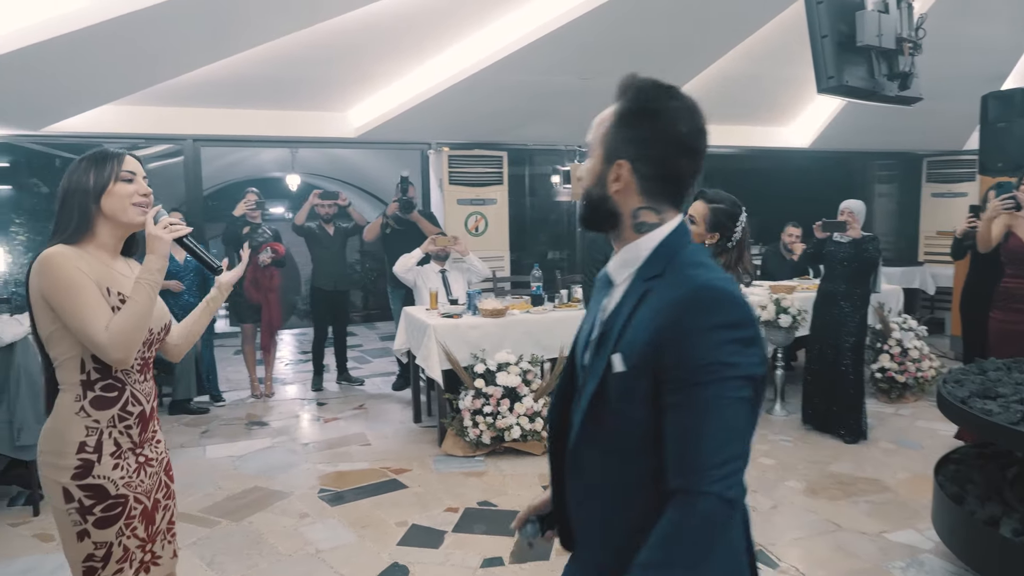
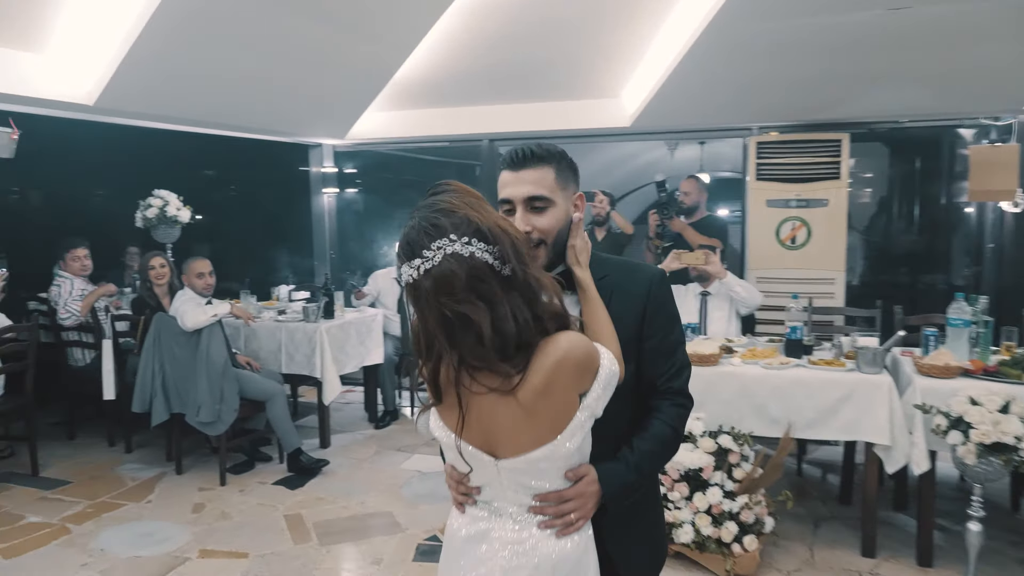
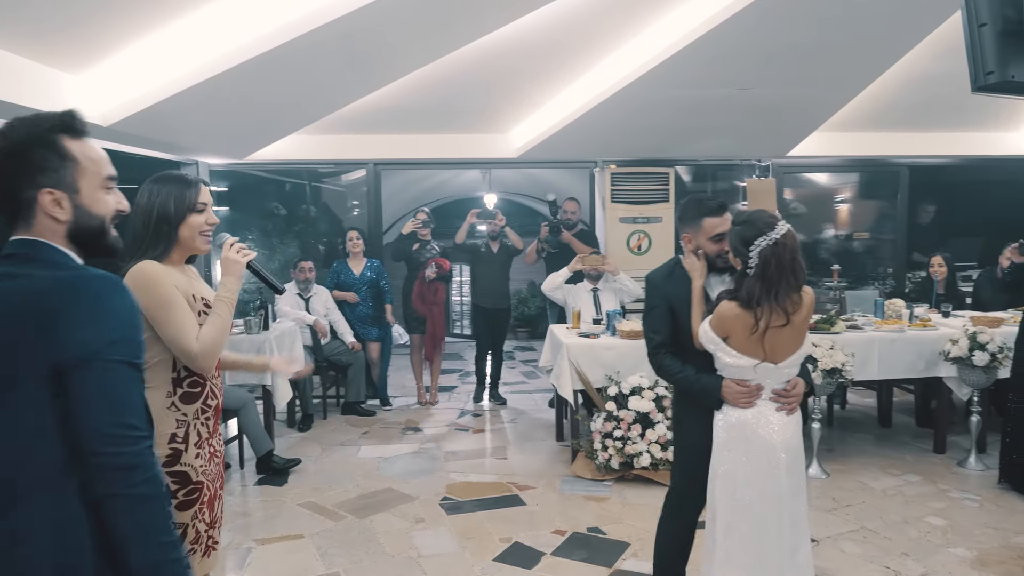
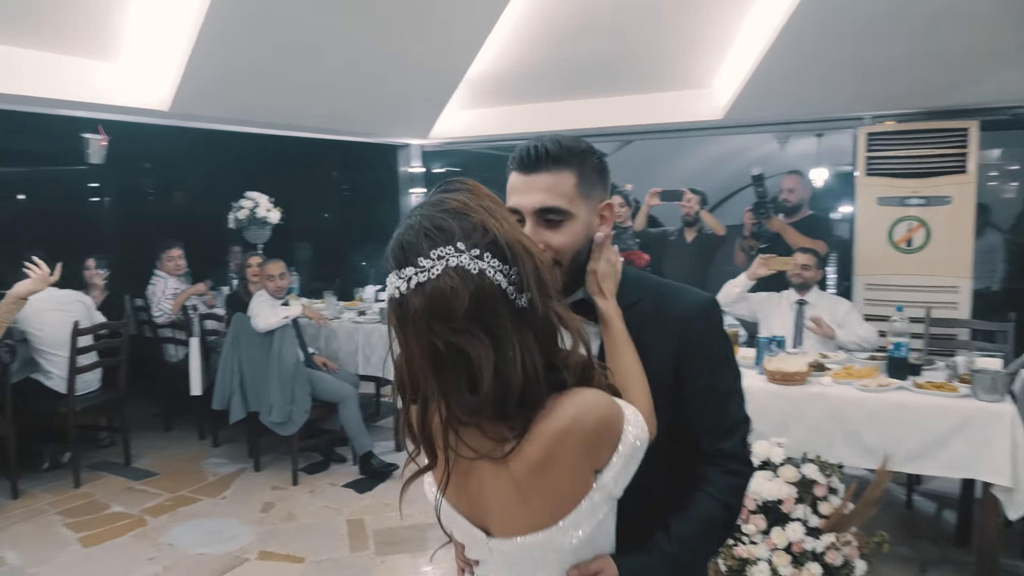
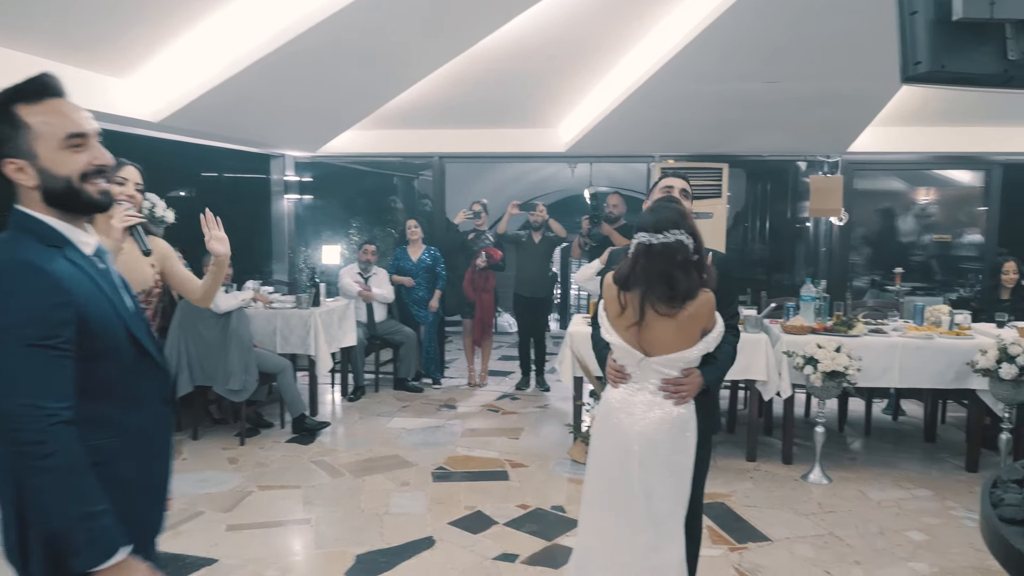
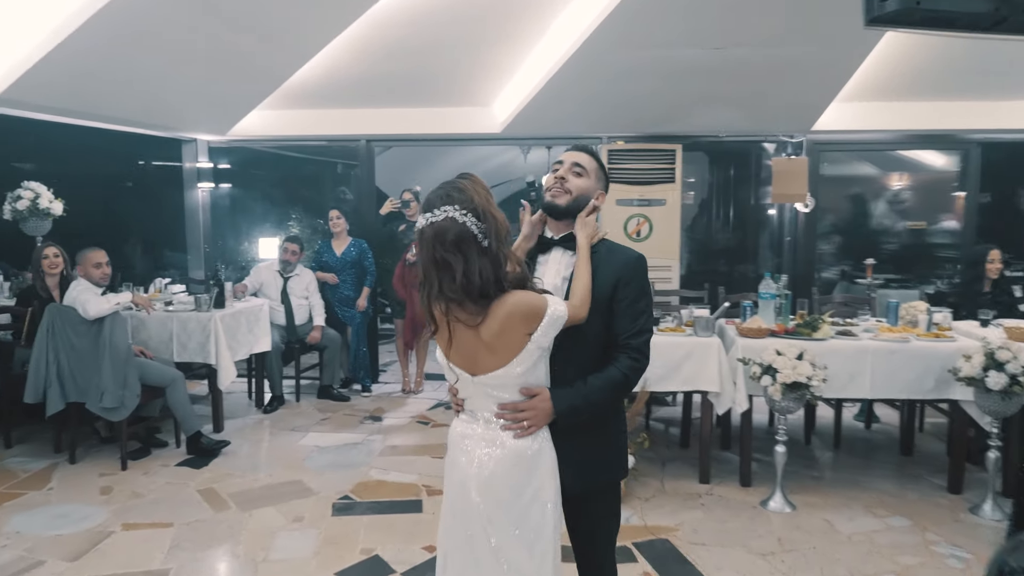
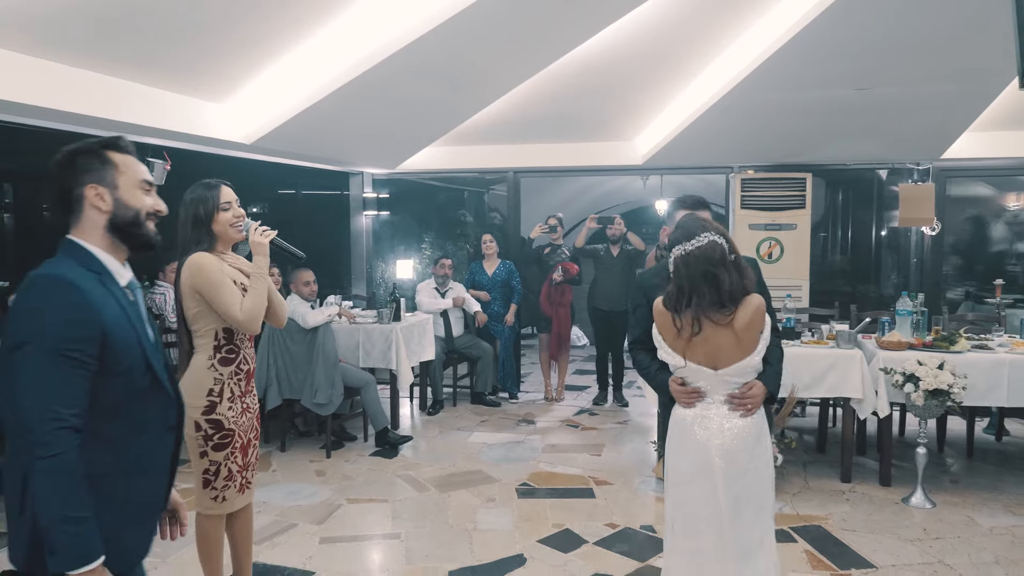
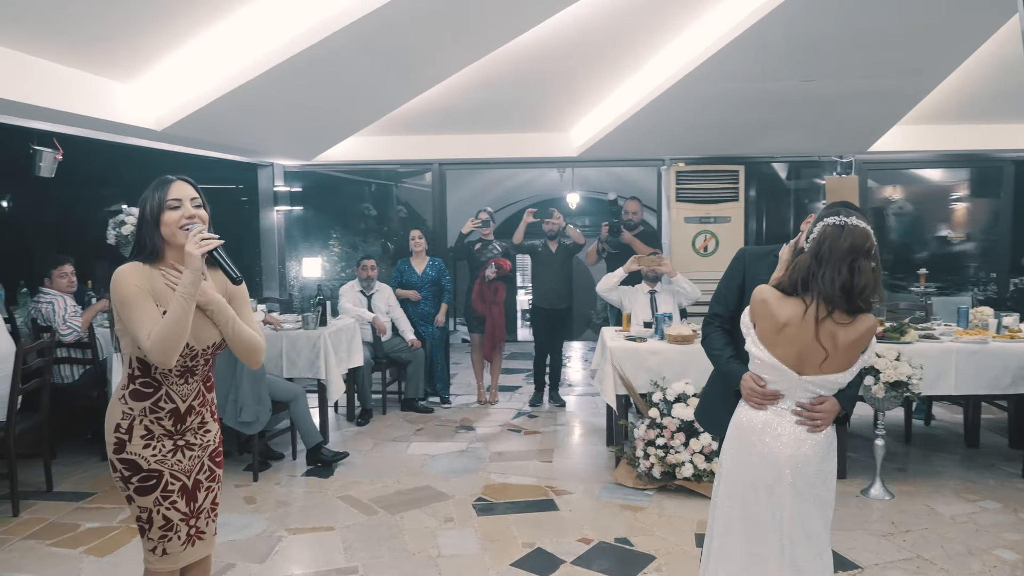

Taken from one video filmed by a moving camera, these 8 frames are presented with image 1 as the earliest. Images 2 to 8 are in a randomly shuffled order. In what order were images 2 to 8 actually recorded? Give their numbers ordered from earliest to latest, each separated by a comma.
3, 8, 7, 5, 6, 2, 4
